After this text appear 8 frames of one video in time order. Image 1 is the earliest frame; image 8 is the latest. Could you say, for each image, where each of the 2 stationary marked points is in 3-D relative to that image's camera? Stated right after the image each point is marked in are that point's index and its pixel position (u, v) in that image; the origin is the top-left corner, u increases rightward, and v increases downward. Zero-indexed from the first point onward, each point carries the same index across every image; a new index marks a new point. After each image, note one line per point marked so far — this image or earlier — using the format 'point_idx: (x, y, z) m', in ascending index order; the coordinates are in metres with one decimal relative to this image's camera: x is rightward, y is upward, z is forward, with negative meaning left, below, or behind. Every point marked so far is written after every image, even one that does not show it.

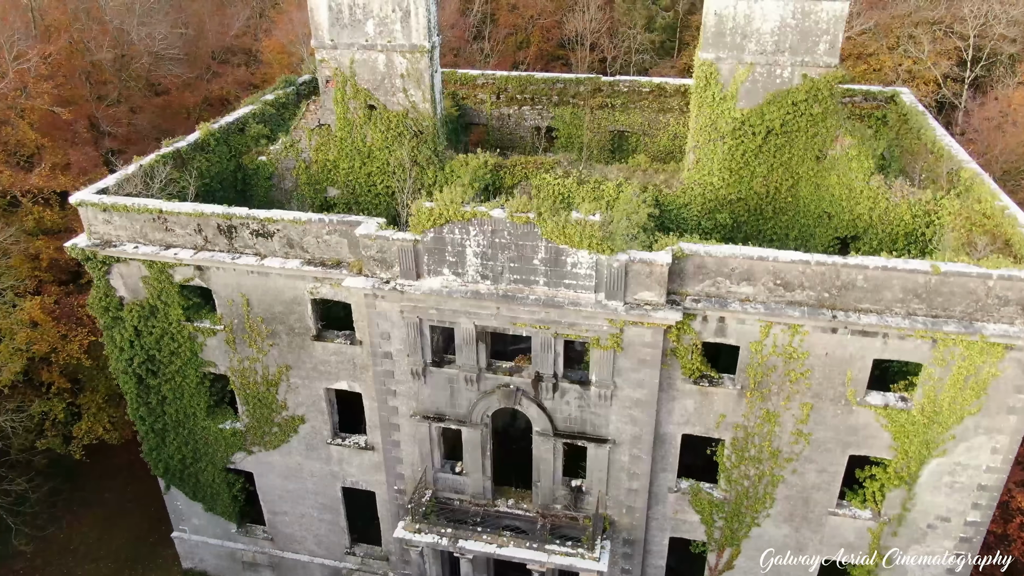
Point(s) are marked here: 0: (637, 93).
0: (+2.9, +4.5, +18.2) m
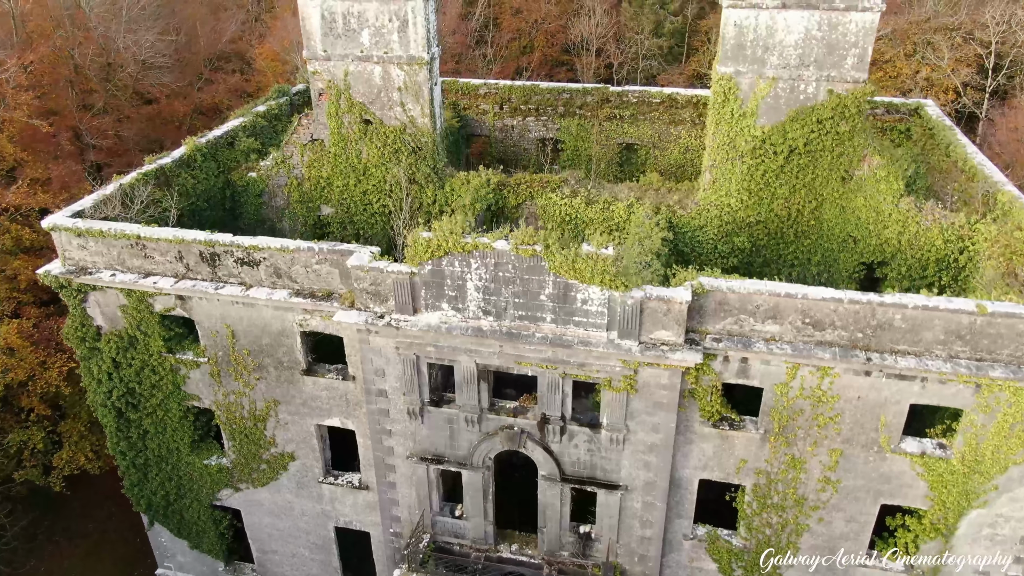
0: (+3.0, +4.1, +17.4) m
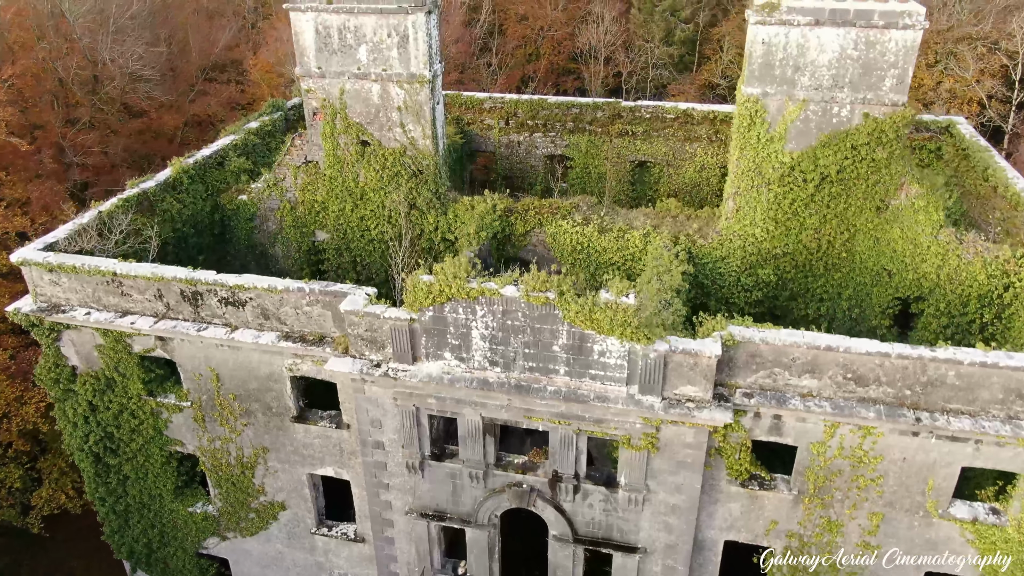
0: (+3.1, +3.5, +16.5) m
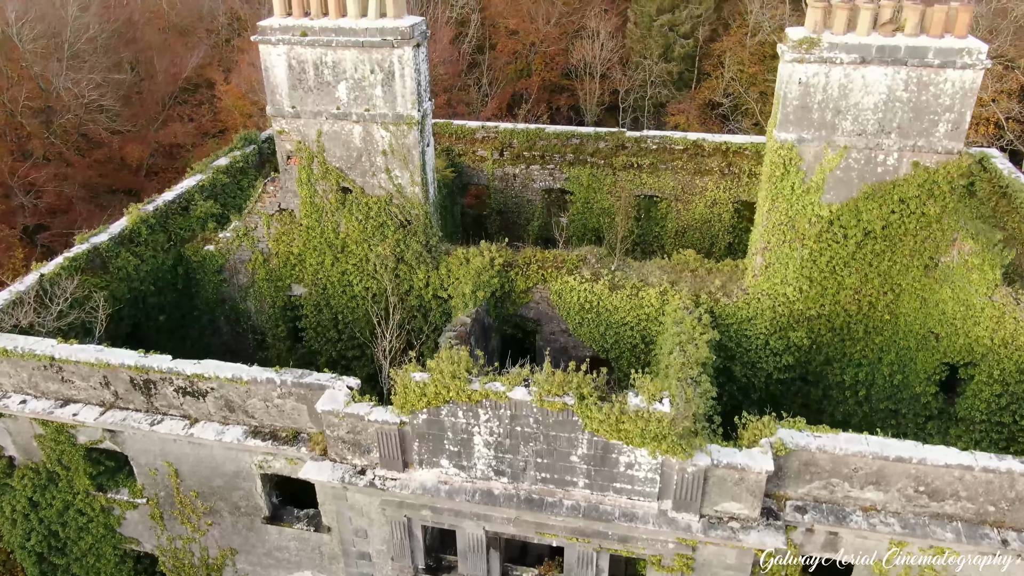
0: (+3.0, +2.7, +15.2) m
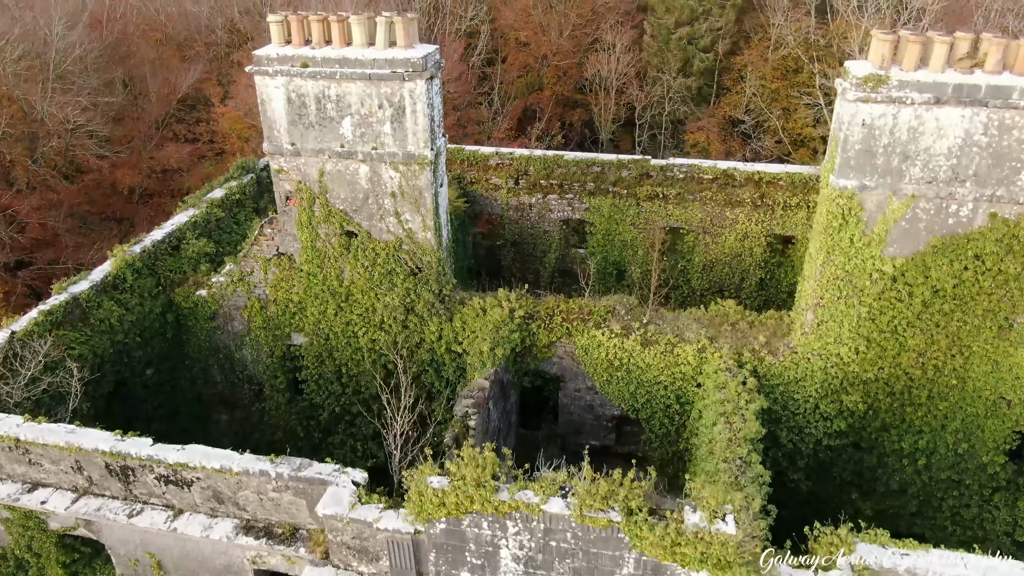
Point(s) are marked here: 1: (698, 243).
0: (+3.3, +1.9, +14.2) m
1: (+3.4, +0.9, +14.5) m
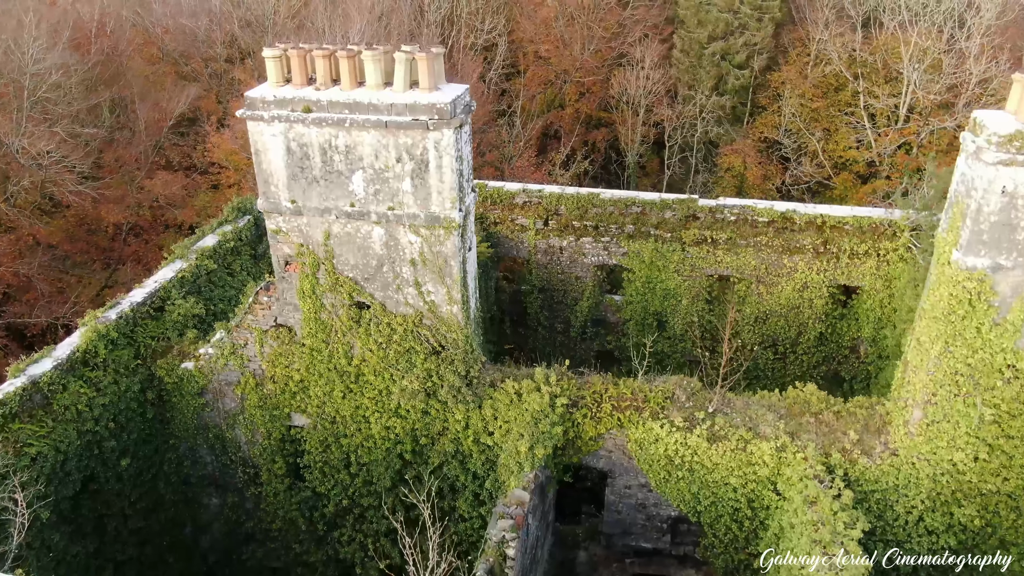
0: (+3.8, +1.0, +12.6) m
1: (+3.9, -0.1, +12.8) m
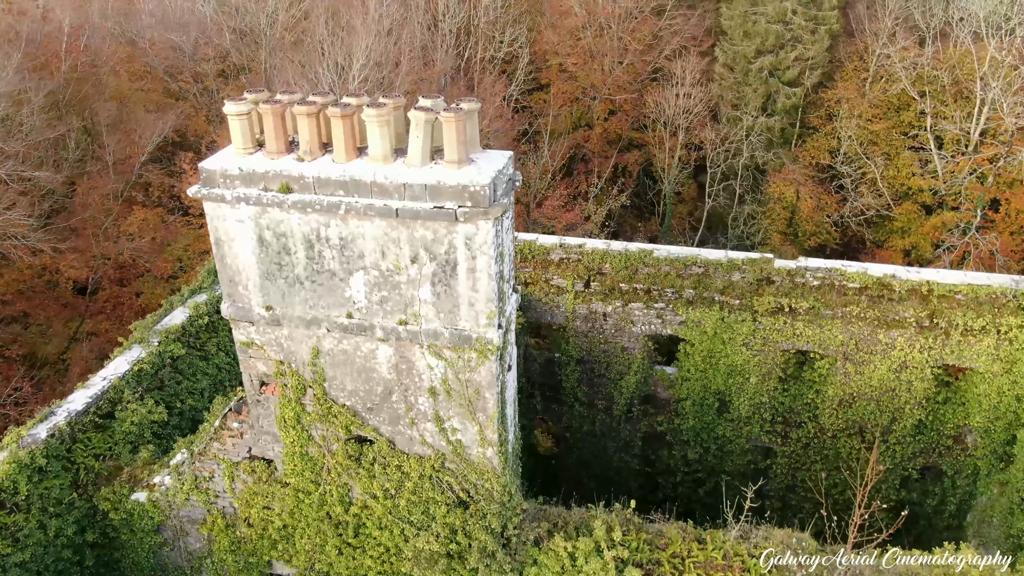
0: (+4.3, 0.0, +10.3) m
1: (+4.4, -1.1, +10.6) m
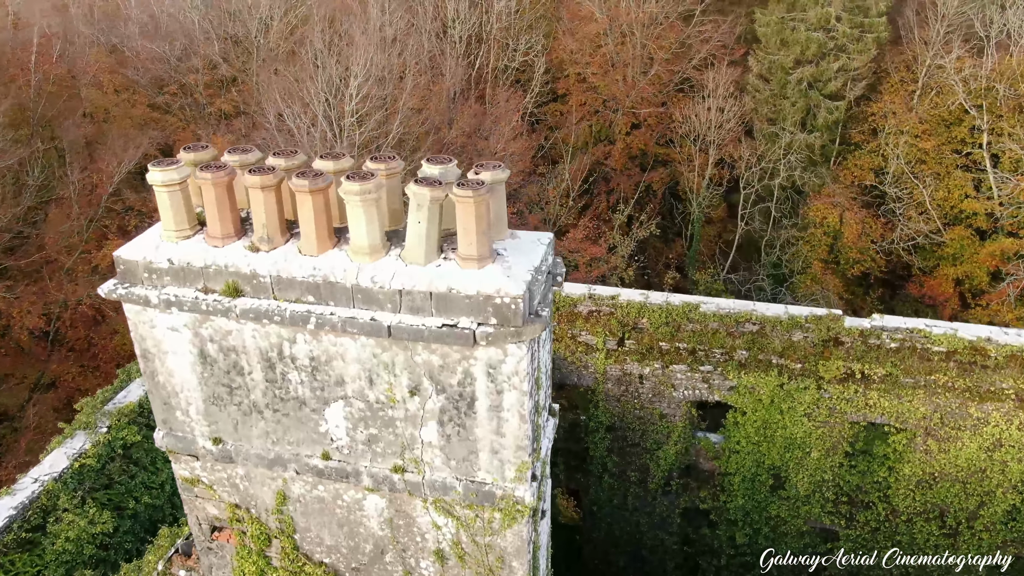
0: (+4.5, -0.7, +8.7) m
1: (+4.6, -1.8, +9.0) m
